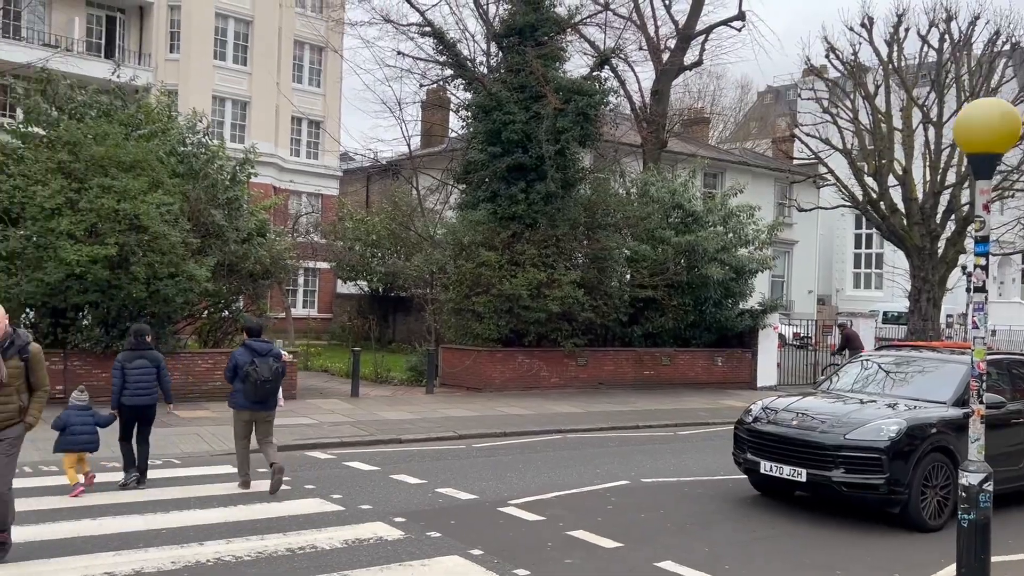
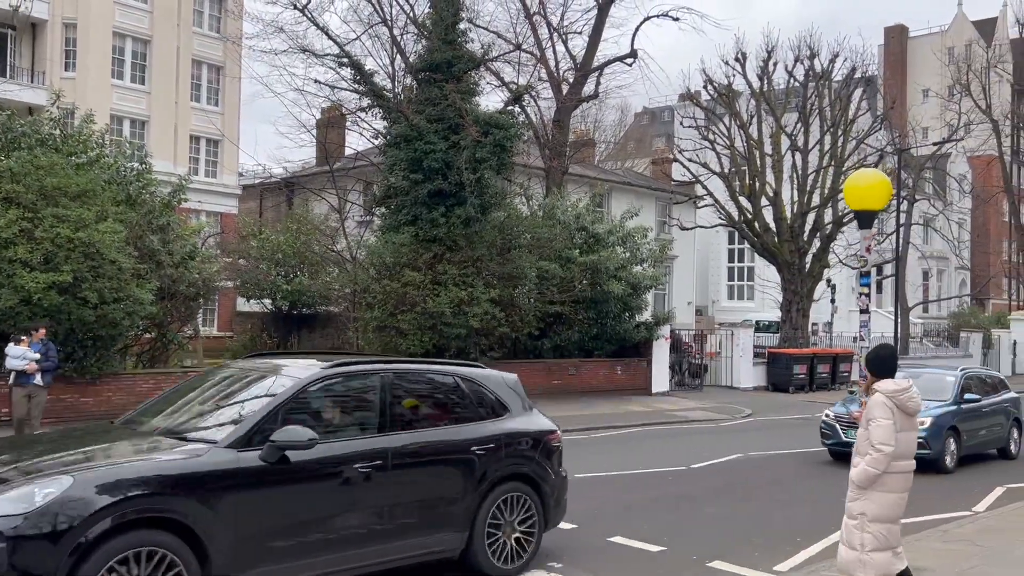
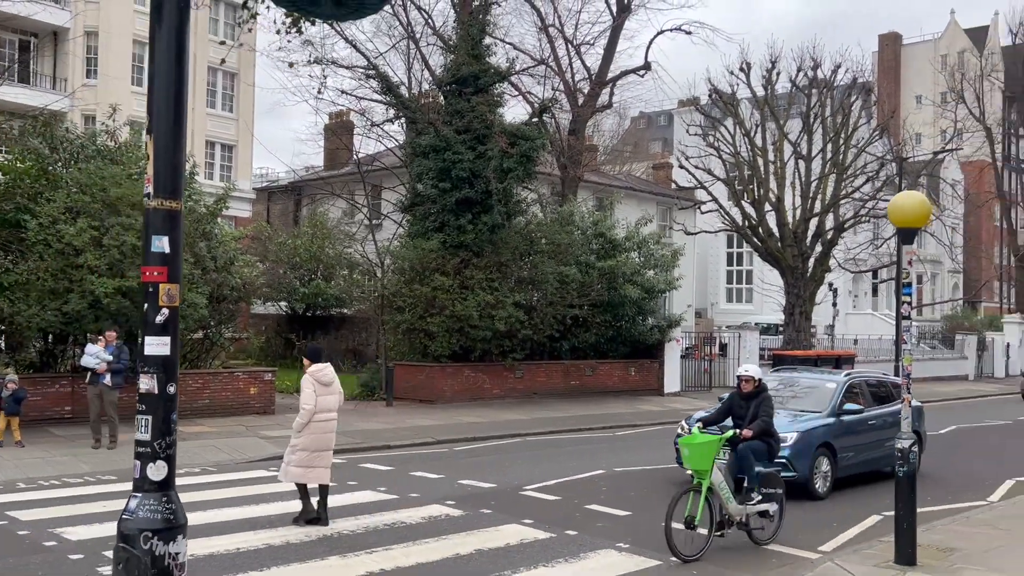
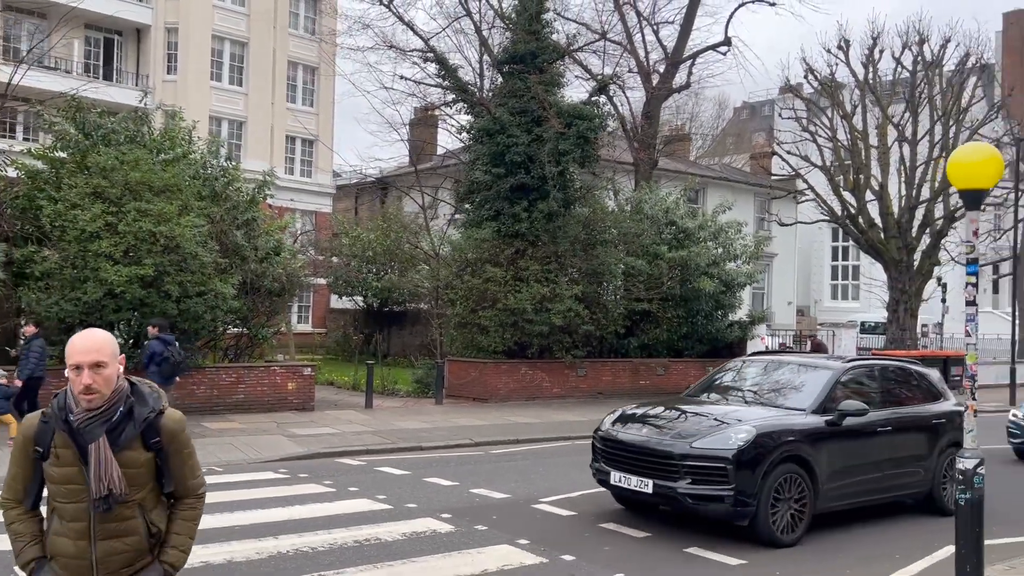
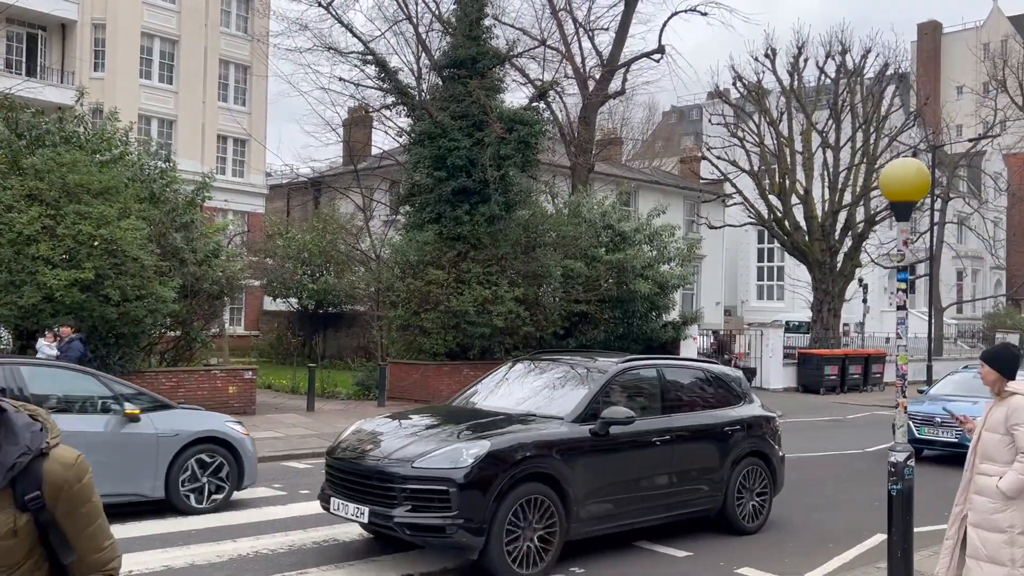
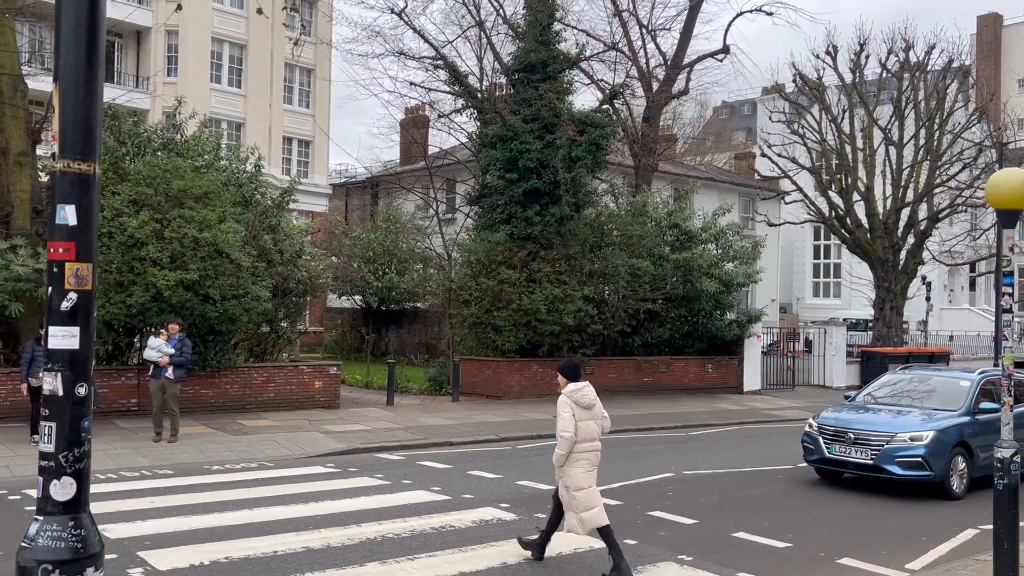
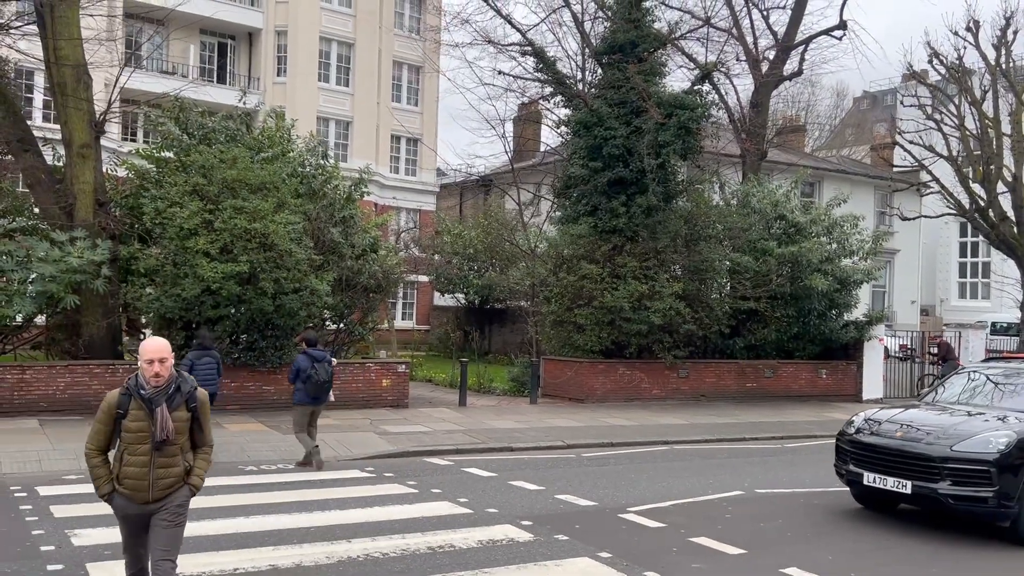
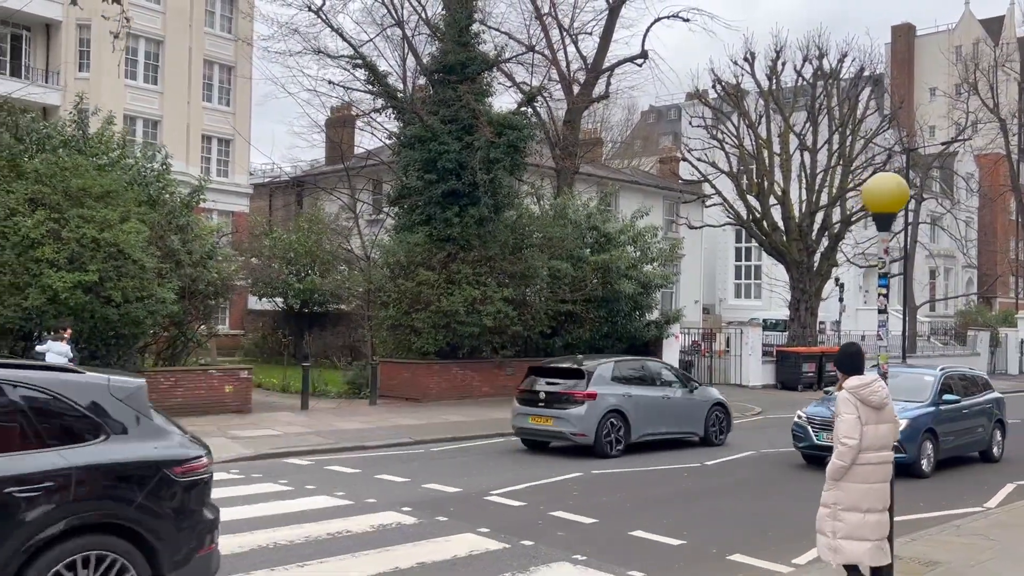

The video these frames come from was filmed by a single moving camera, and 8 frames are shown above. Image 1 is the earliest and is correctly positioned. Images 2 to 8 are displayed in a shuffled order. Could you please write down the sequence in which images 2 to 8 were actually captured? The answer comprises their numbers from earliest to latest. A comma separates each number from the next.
7, 4, 5, 2, 8, 6, 3
